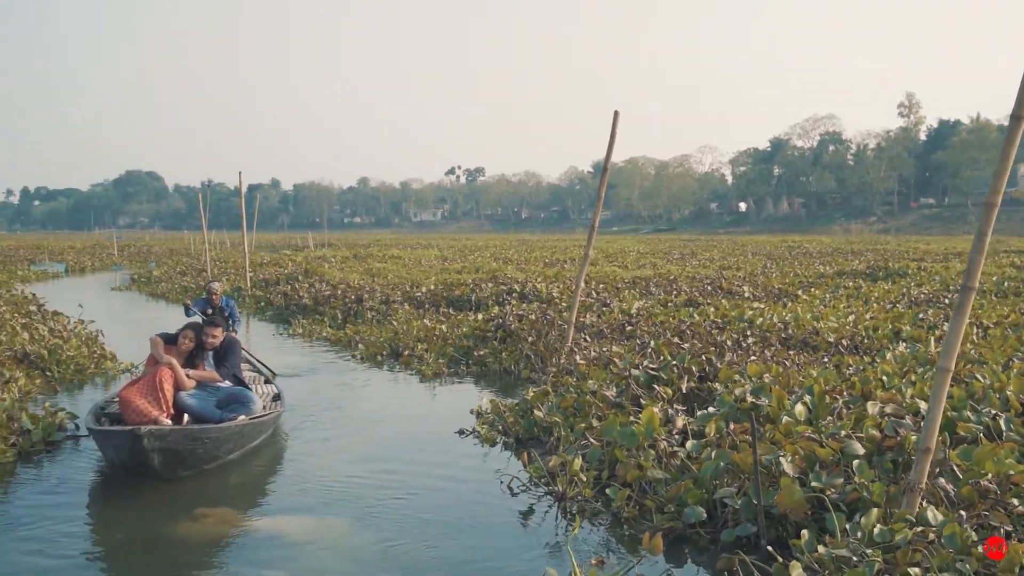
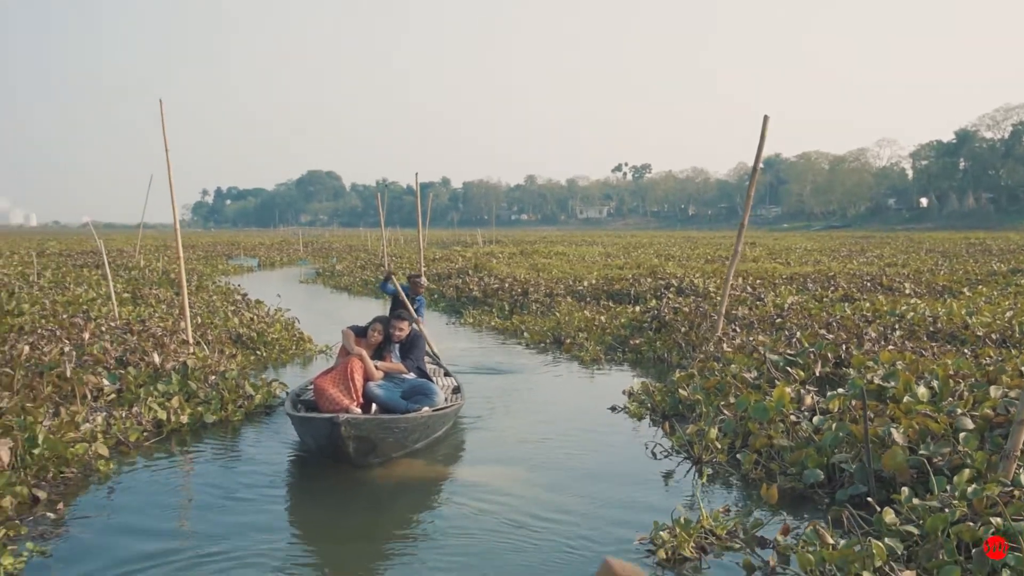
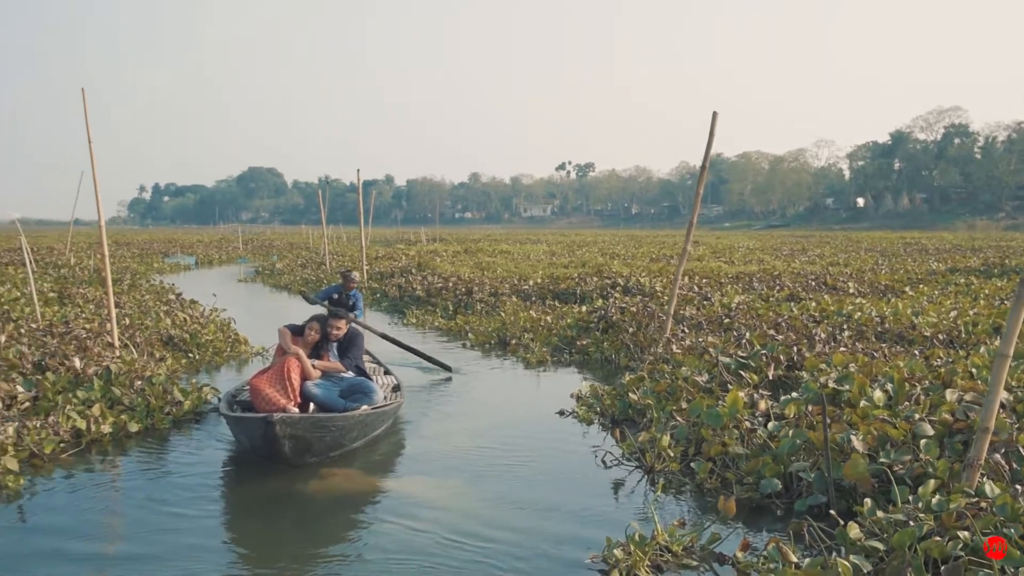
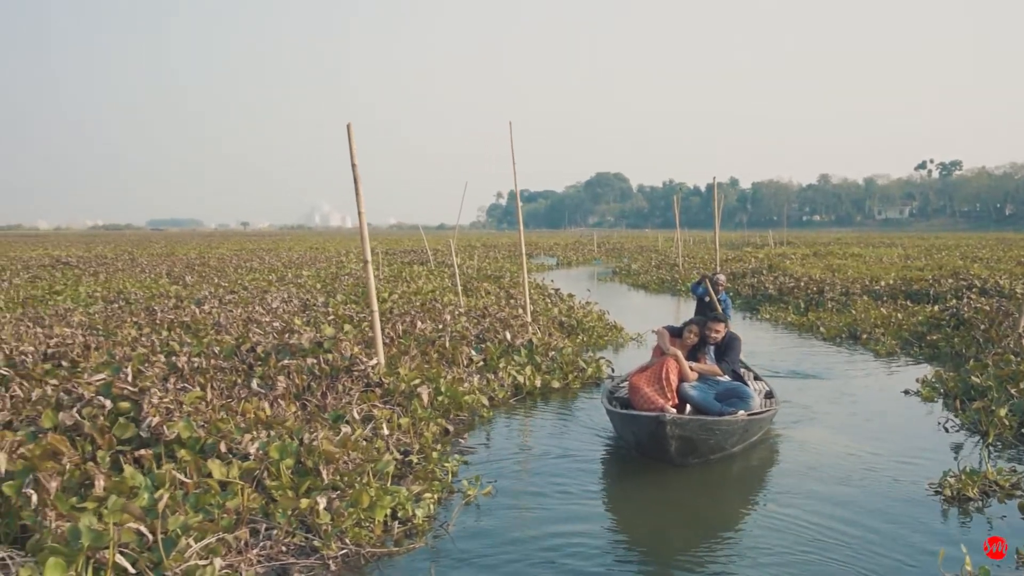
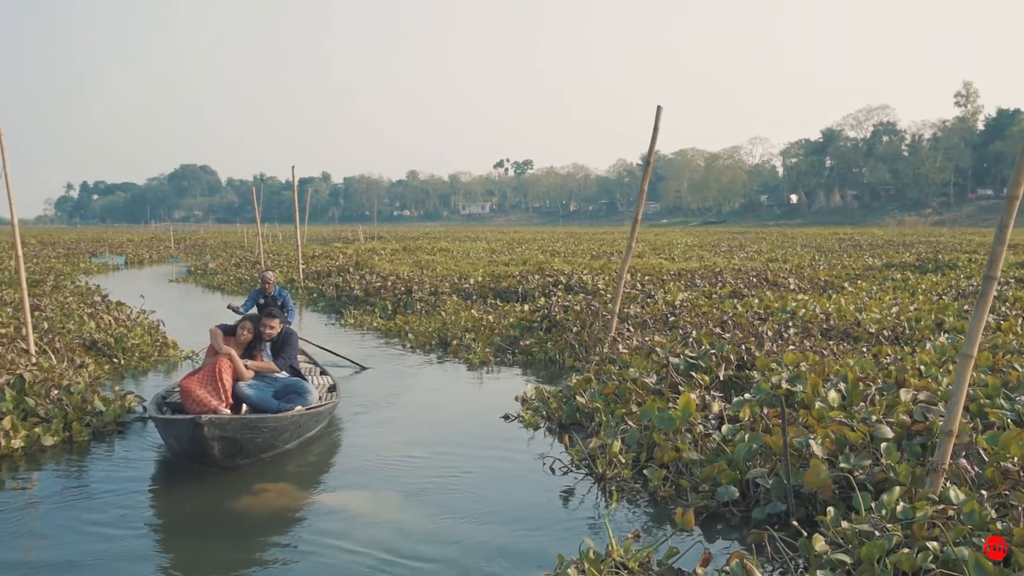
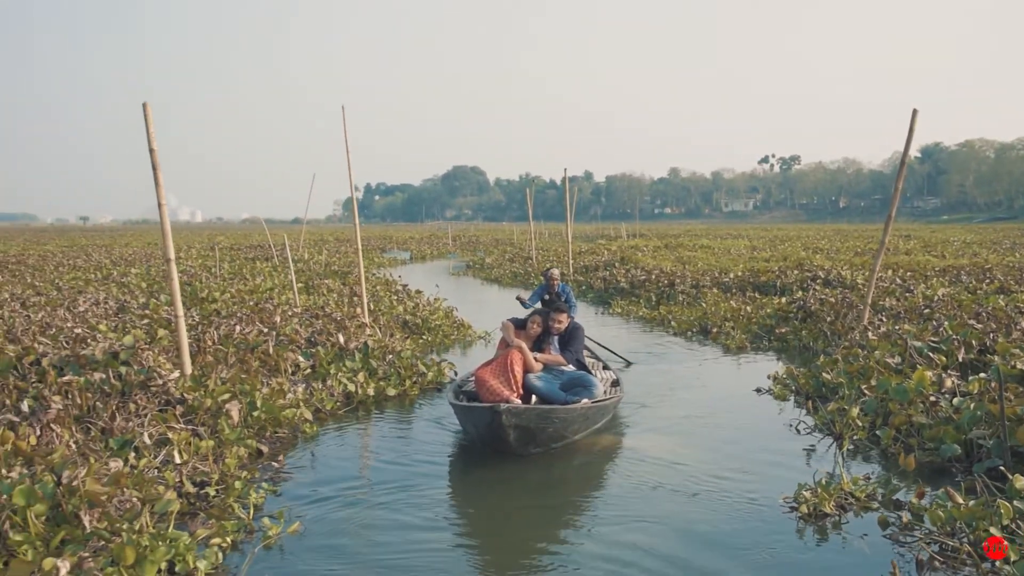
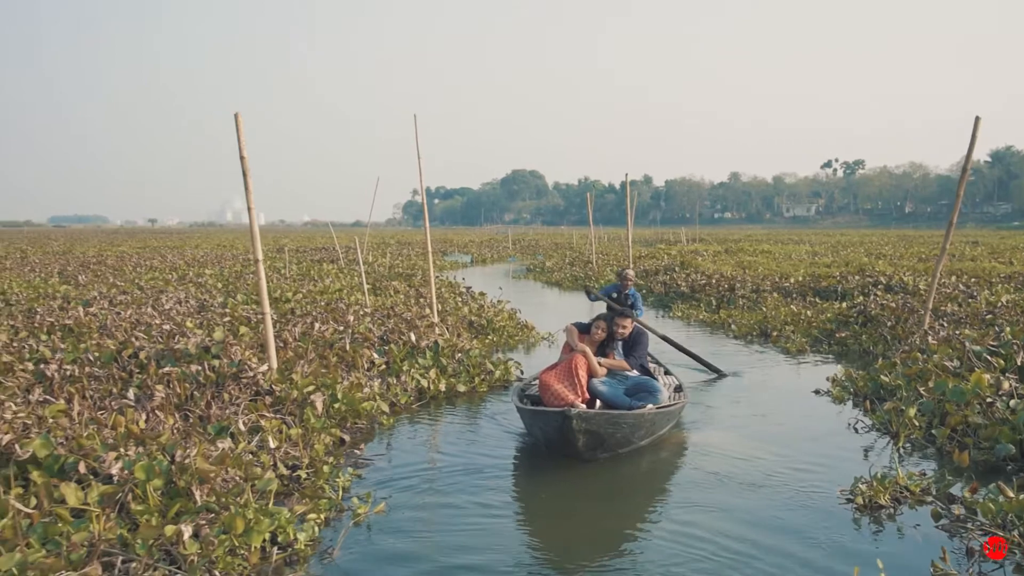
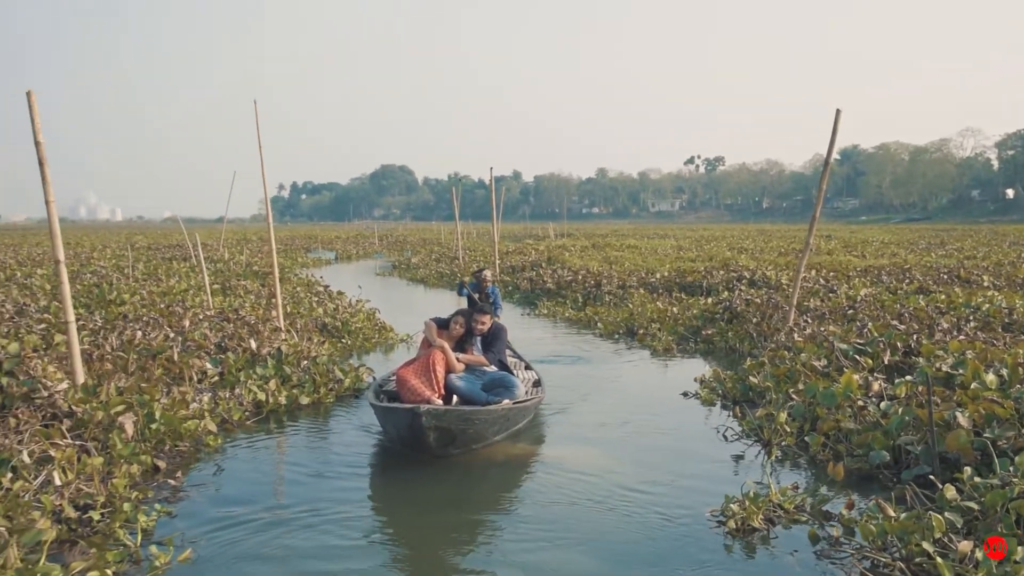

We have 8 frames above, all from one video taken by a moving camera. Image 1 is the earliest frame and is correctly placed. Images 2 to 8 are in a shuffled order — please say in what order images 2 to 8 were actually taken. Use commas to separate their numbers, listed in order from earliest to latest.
5, 3, 2, 8, 6, 7, 4
